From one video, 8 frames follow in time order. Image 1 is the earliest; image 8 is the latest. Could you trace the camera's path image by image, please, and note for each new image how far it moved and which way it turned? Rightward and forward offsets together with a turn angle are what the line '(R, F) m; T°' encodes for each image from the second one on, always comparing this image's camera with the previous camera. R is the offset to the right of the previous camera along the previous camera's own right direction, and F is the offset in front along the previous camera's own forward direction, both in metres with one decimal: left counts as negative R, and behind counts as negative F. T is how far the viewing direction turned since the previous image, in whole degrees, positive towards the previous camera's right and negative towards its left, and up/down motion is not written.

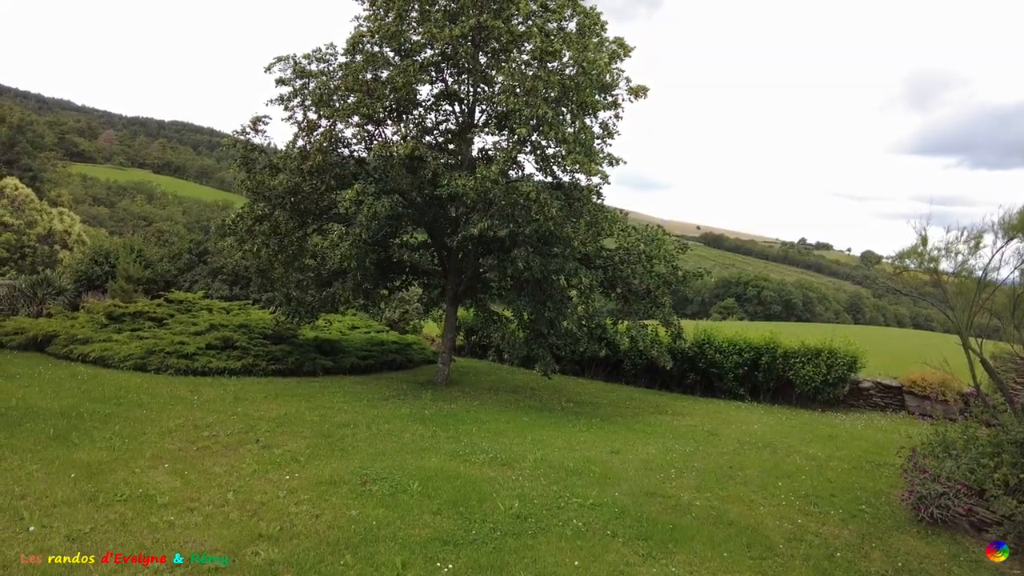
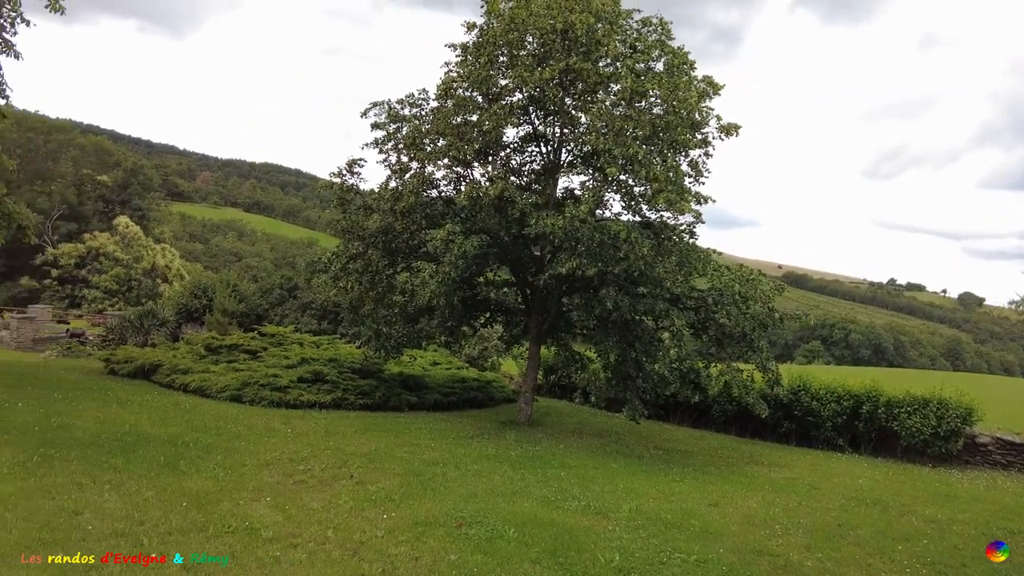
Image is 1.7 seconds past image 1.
(-0.3, +0.1) m; -6°
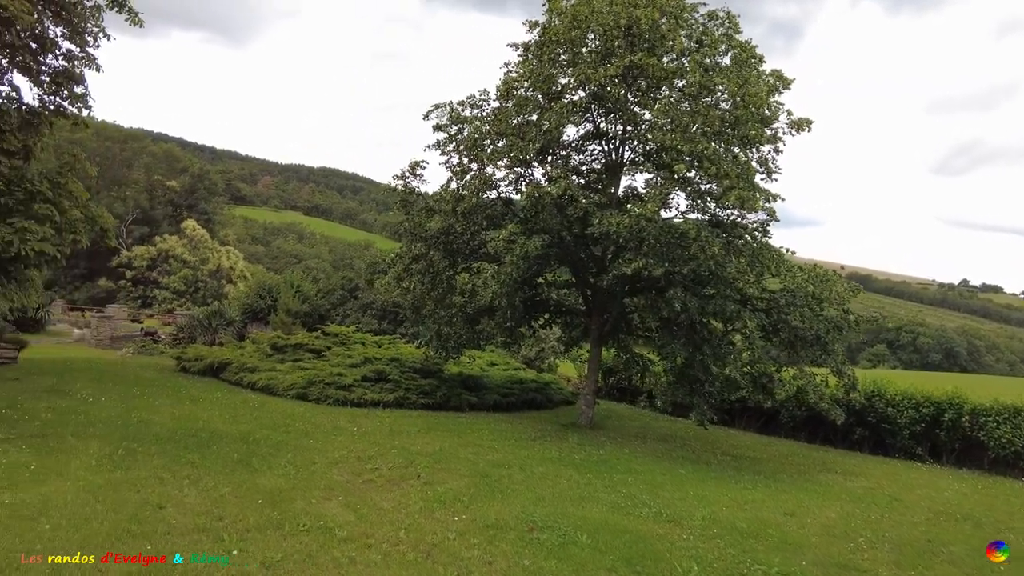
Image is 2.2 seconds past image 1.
(-0.2, +0.1) m; -4°
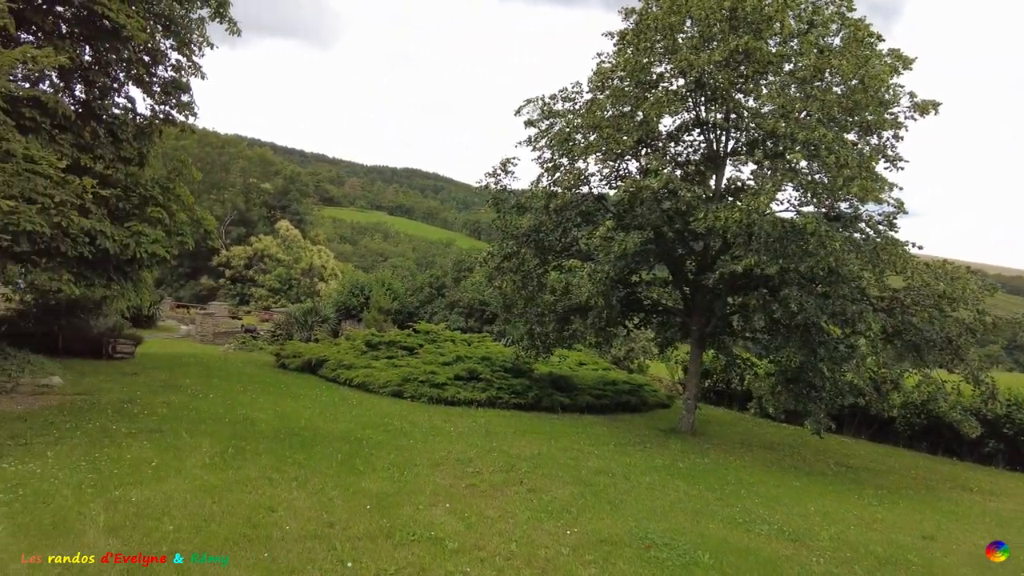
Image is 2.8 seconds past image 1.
(-0.3, +0.3) m; -7°
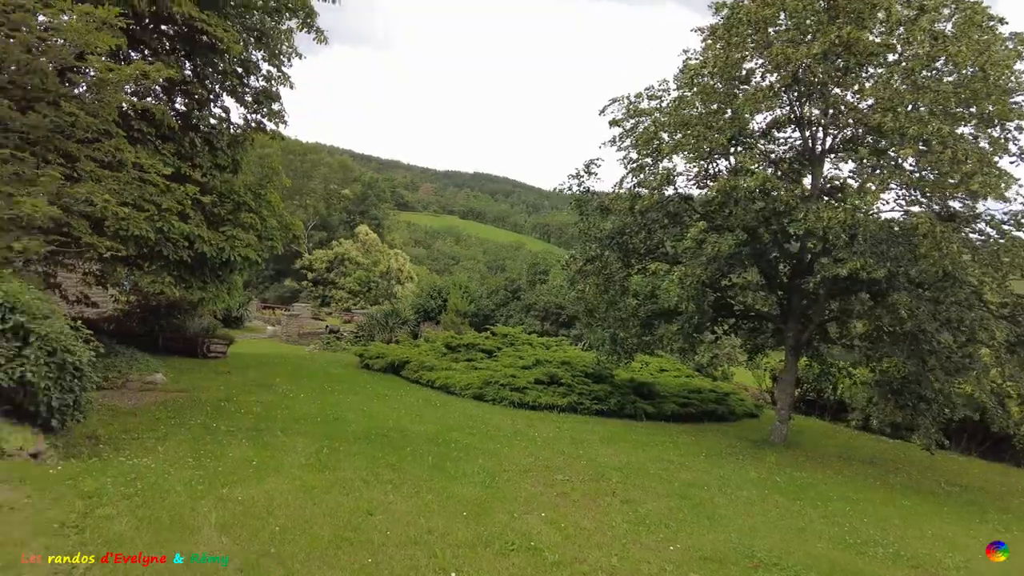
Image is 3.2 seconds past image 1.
(-0.3, +0.1) m; -6°
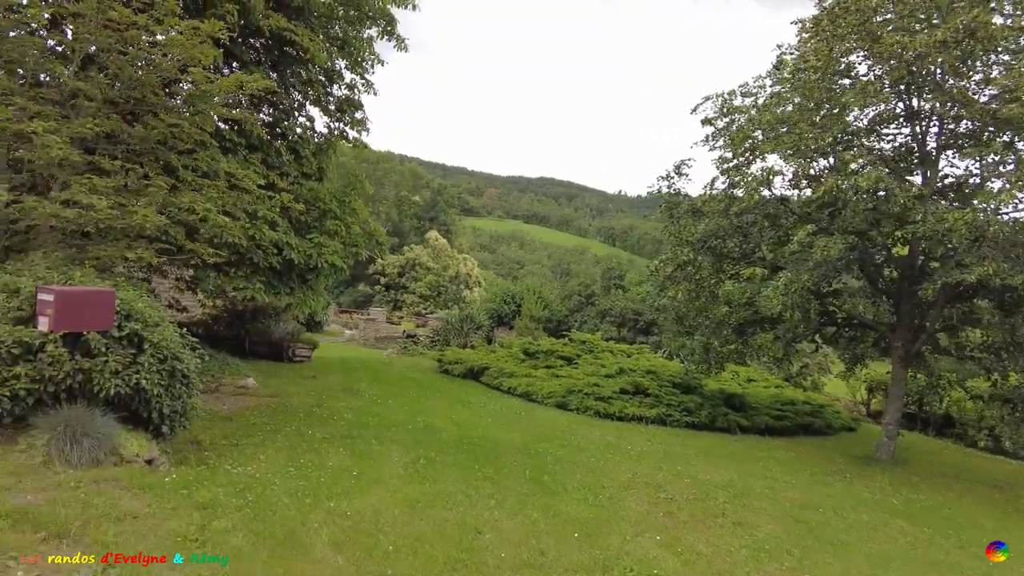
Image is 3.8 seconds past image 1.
(-0.4, +0.3) m; -5°
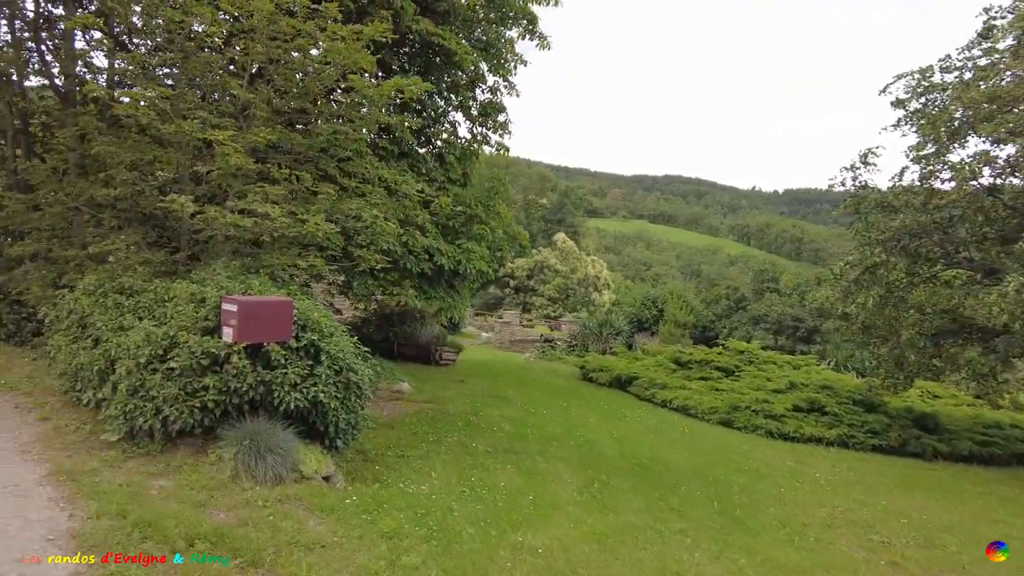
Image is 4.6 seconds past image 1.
(-0.6, +0.6) m; -11°
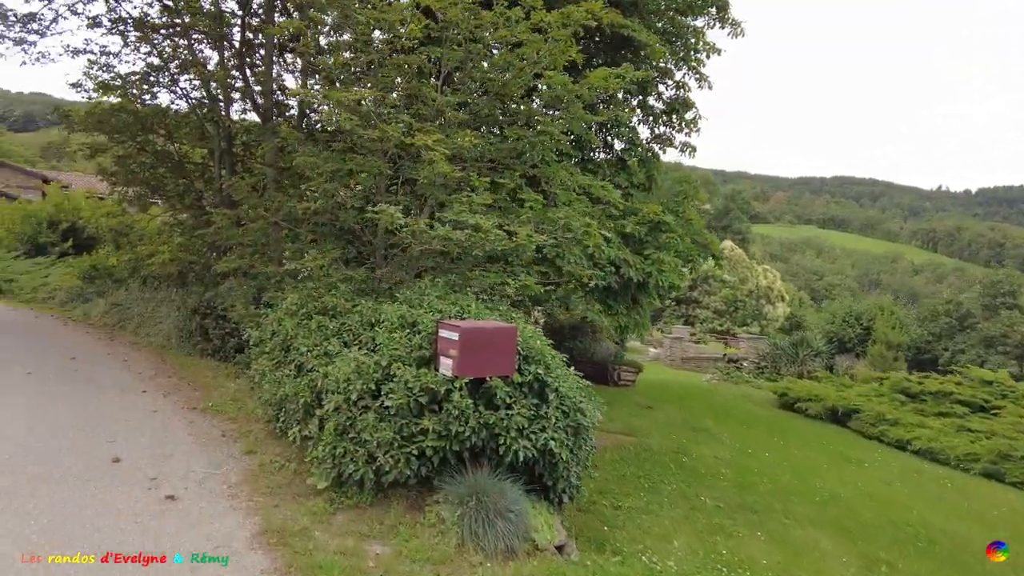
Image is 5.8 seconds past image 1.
(-0.9, +1.2) m; -13°
